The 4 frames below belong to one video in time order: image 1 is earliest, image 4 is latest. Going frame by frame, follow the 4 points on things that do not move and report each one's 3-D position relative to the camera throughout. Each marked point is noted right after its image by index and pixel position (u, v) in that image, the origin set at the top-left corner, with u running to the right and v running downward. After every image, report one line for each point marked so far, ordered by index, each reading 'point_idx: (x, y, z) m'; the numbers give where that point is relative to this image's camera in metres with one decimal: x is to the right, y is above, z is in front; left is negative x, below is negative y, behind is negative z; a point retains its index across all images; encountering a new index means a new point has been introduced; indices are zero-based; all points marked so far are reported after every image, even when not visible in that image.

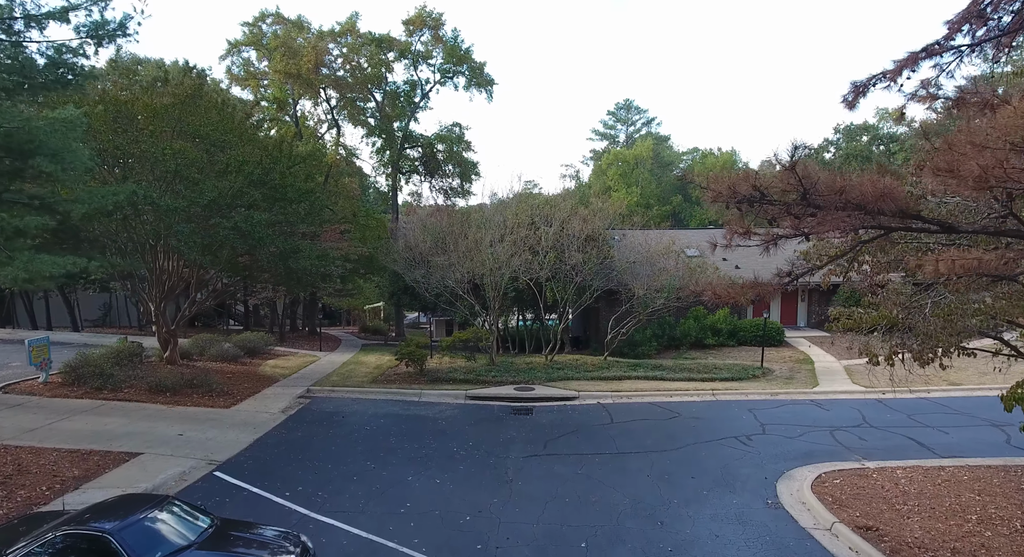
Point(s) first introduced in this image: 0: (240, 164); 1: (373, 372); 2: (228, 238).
0: (-5.1, +2.1, +10.6) m
1: (-3.5, -2.4, +14.1) m
2: (-5.2, +0.7, +10.3) m
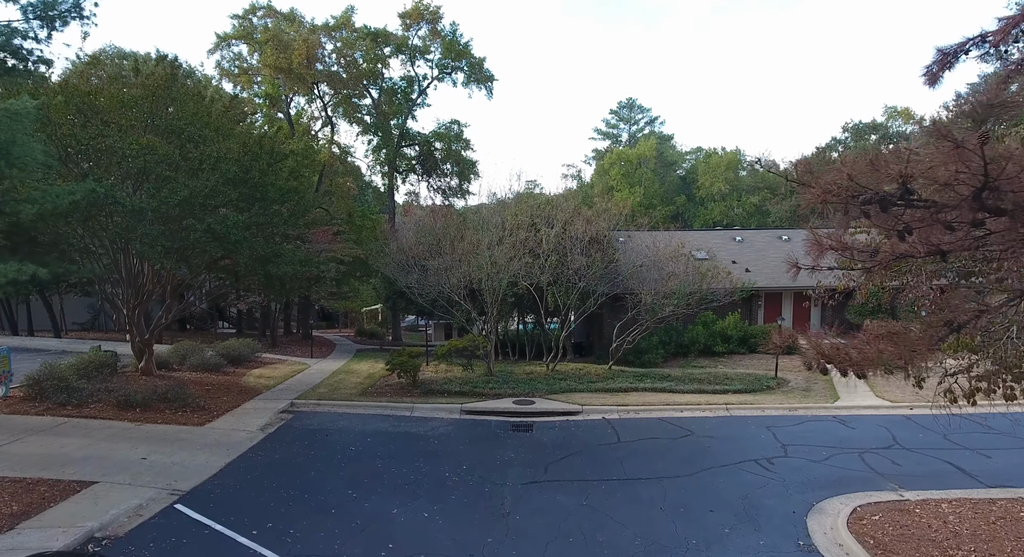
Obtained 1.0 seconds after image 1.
0: (-5.2, +2.0, +9.8) m
1: (-3.5, -2.5, +13.3) m
2: (-5.3, +0.6, +9.5) m
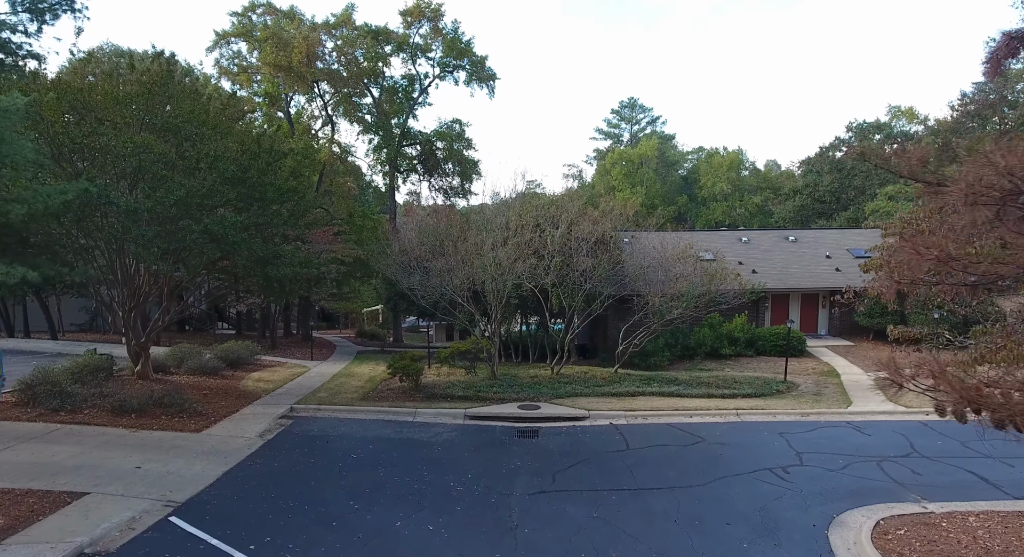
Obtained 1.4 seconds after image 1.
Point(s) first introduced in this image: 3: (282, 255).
0: (-5.1, +2.0, +9.5) m
1: (-3.4, -2.5, +13.0) m
2: (-5.2, +0.6, +9.3) m
3: (-4.4, +0.5, +10.8) m
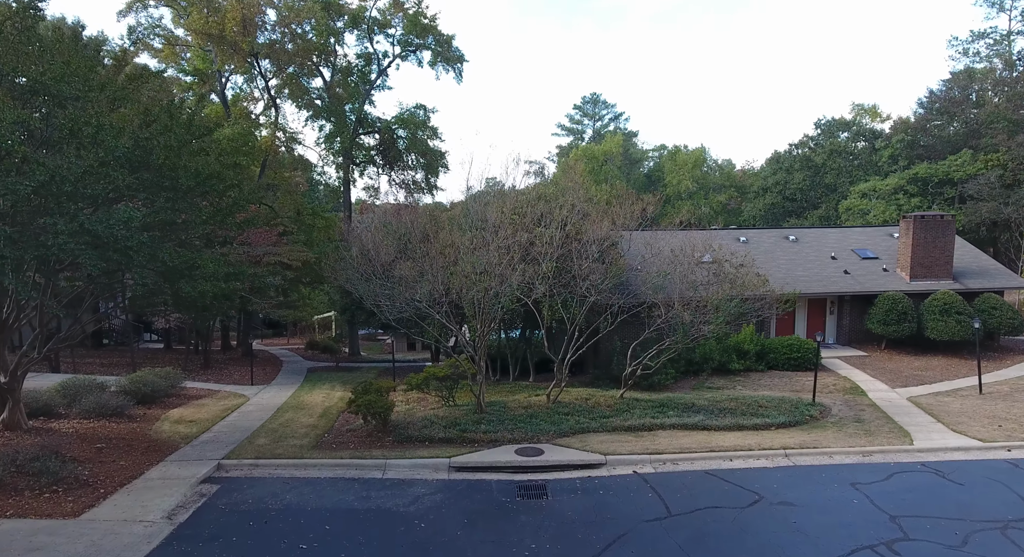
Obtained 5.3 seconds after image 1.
0: (-5.0, +1.8, +6.8) m
1: (-3.6, -2.7, +10.4) m
2: (-5.1, +0.4, +6.5) m
3: (-4.4, +0.2, +8.1) m
